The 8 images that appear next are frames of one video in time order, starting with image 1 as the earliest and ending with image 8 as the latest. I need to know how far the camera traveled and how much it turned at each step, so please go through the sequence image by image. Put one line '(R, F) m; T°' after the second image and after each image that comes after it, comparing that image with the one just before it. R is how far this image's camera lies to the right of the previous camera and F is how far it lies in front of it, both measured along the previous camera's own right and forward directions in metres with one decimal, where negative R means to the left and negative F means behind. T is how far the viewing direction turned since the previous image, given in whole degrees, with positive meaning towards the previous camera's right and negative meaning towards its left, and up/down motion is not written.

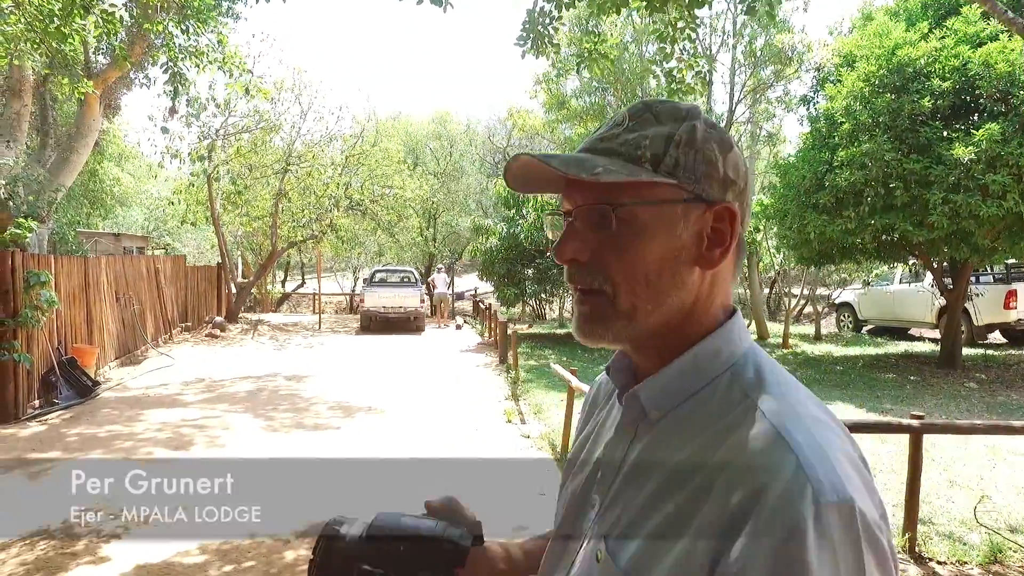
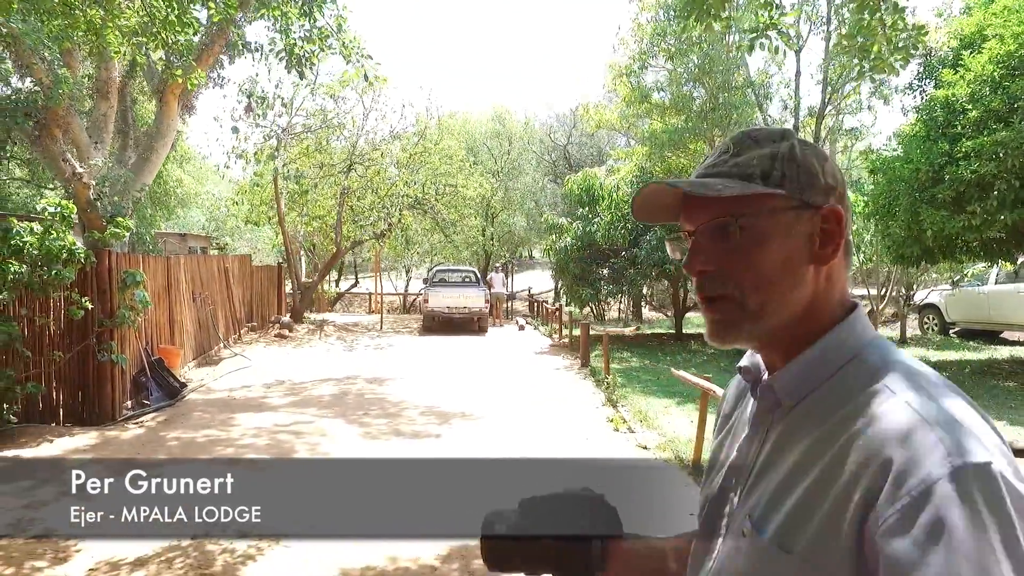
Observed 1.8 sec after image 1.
(-0.7, +0.4) m; -3°
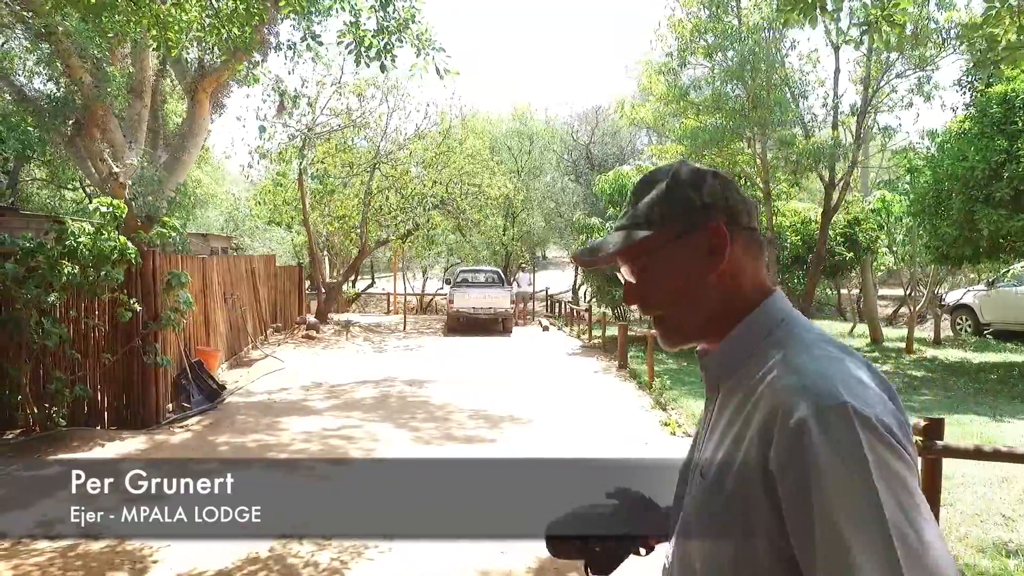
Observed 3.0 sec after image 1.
(-0.5, +0.2) m; -1°
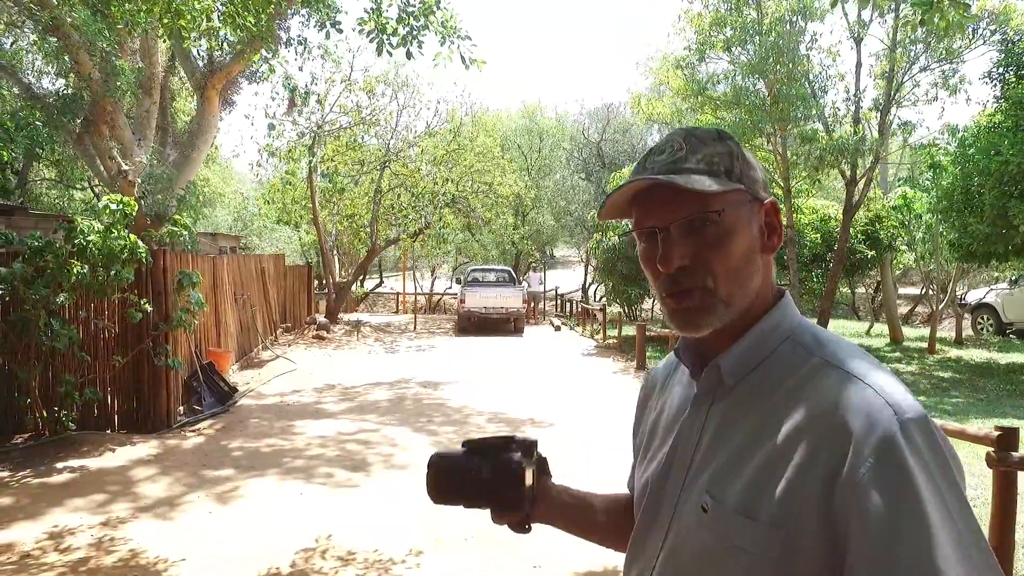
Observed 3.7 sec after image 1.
(-0.2, +0.2) m; 0°
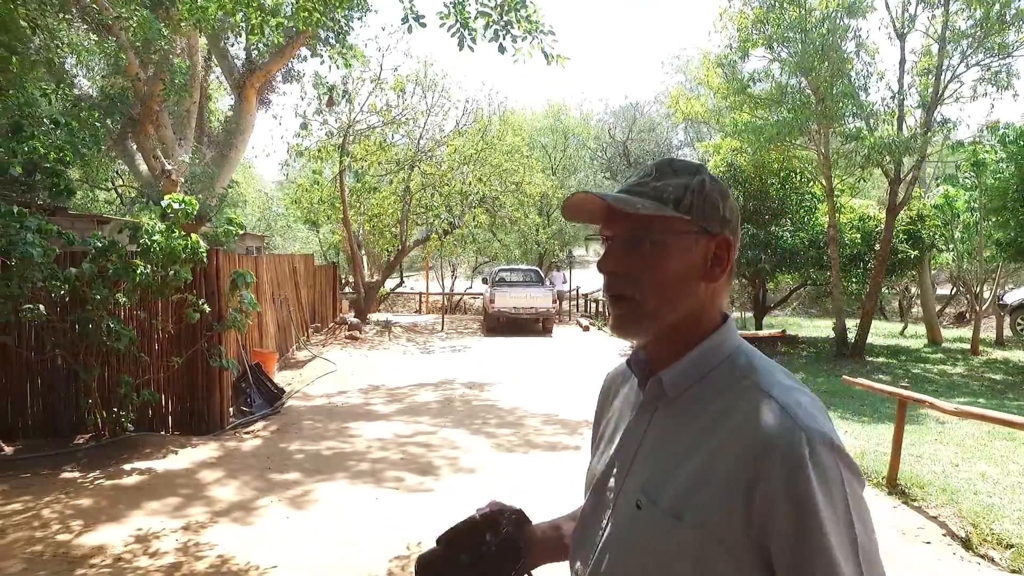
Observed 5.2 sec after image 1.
(-0.5, +0.1) m; -1°
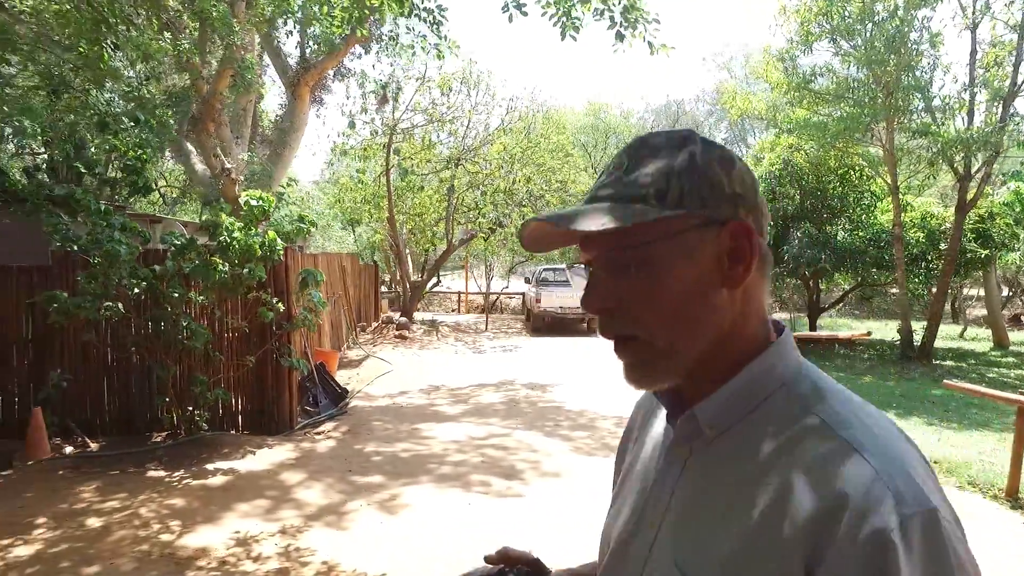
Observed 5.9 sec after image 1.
(-0.5, +0.2) m; -2°
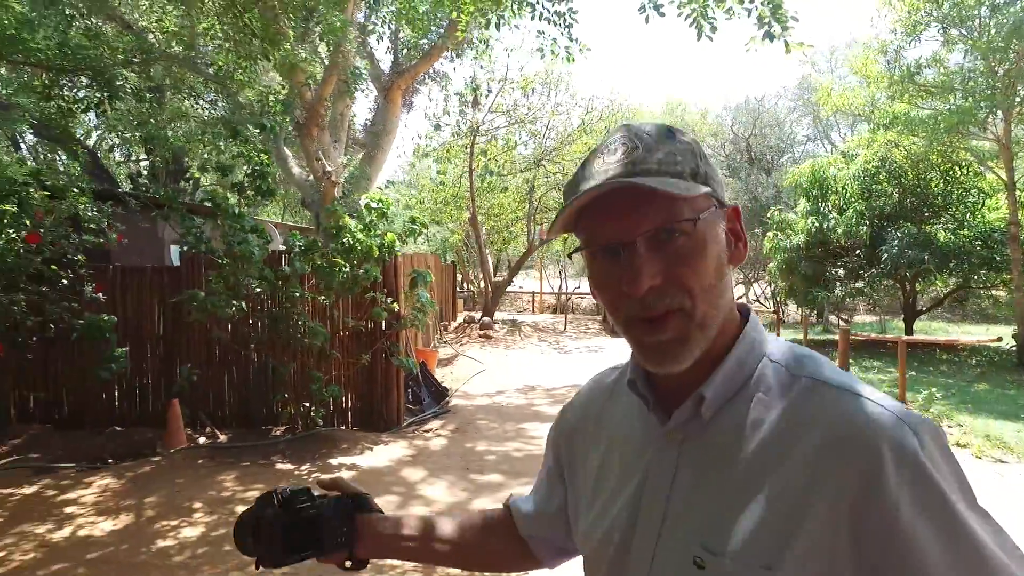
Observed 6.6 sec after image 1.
(-0.5, 0.0) m; -5°
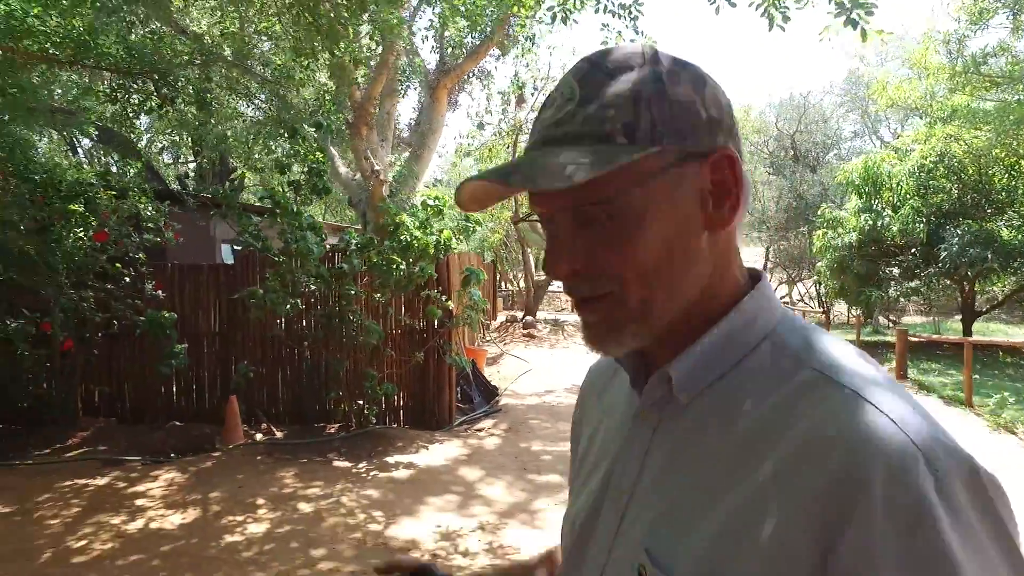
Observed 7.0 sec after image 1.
(-0.2, +0.1) m; -3°
